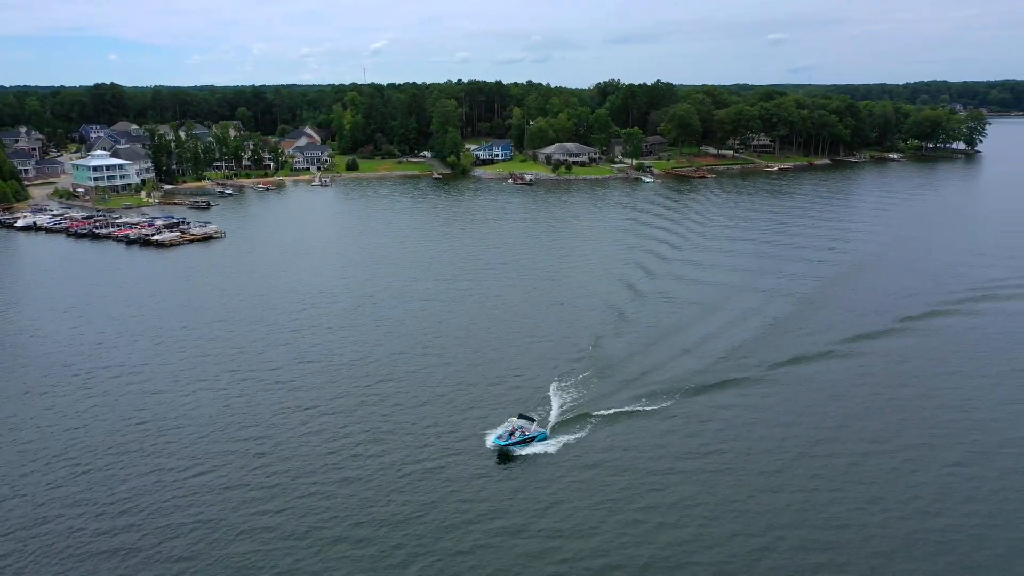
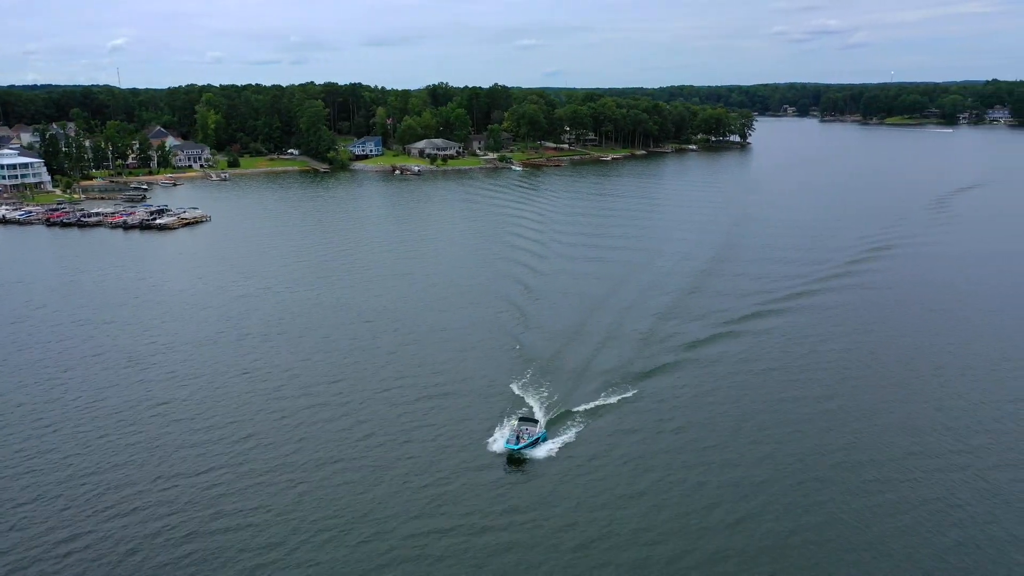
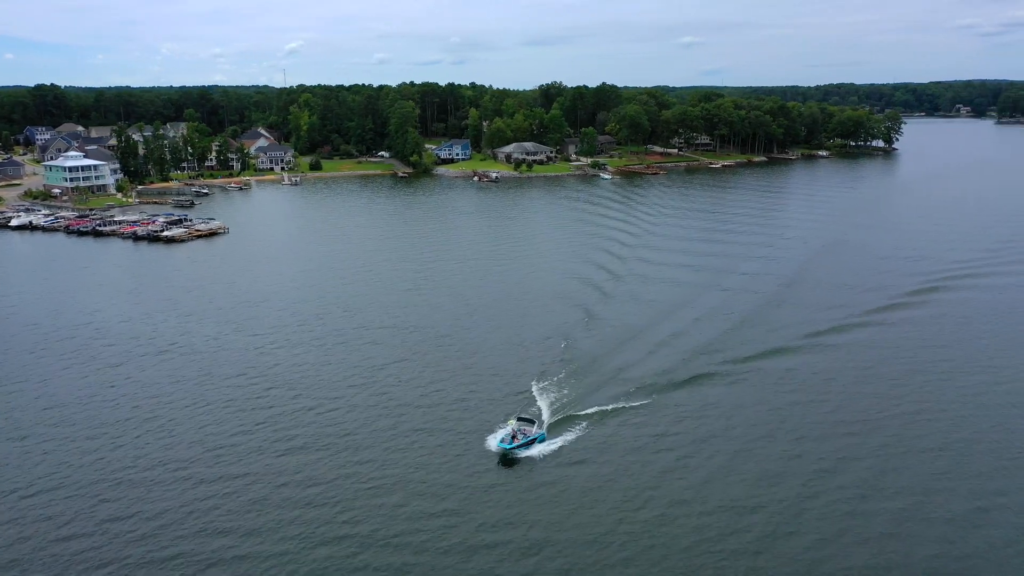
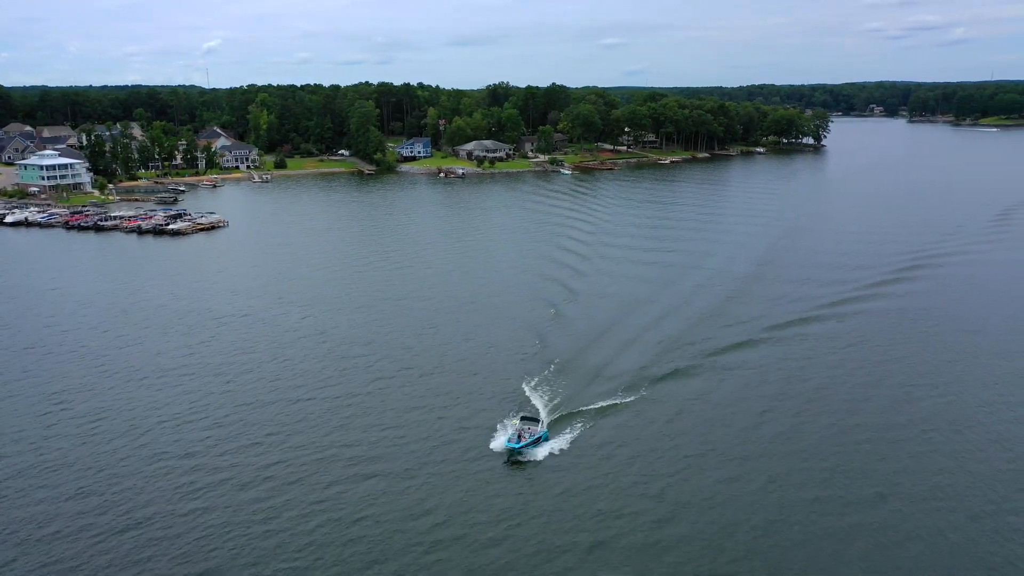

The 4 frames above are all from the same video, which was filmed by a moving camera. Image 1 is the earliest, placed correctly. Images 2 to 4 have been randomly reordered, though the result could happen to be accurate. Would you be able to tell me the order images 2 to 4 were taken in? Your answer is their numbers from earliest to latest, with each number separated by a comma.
3, 4, 2
